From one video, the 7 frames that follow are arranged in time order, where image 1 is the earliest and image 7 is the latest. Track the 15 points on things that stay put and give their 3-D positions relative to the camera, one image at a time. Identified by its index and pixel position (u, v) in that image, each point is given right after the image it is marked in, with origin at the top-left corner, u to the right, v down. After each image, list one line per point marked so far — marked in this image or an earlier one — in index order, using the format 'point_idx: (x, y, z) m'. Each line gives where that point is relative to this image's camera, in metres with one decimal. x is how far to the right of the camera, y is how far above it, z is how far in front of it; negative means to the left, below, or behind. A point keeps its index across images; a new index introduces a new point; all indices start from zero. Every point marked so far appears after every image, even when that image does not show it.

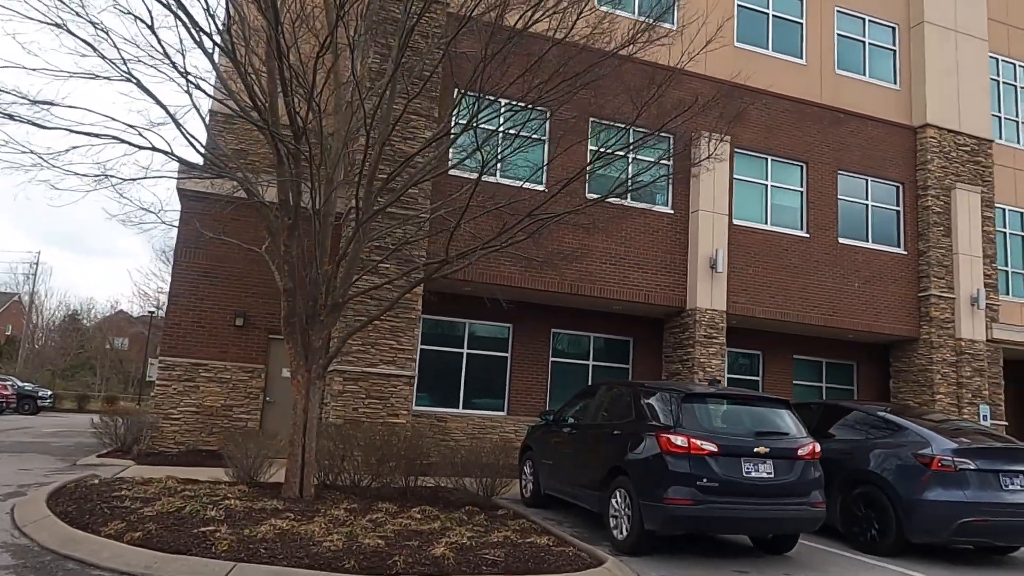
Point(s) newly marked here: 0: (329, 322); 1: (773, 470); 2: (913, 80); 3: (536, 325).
0: (-1.9, -0.4, +8.0) m
1: (+2.4, -1.7, +7.0) m
2: (+9.8, +5.1, +18.7) m
3: (+0.5, -0.8, +15.6) m
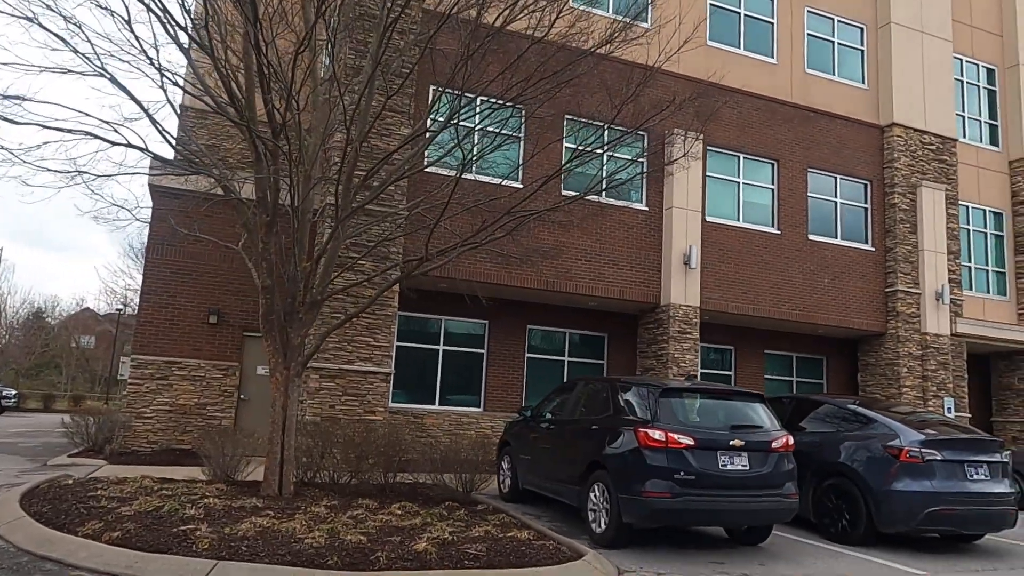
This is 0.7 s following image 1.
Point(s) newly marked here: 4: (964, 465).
0: (-2.1, -0.3, +8.0) m
1: (+2.2, -1.6, +7.2) m
2: (+9.2, +5.2, +19.0) m
3: (0.0, -0.7, +15.6) m
4: (+4.7, -1.9, +8.1) m
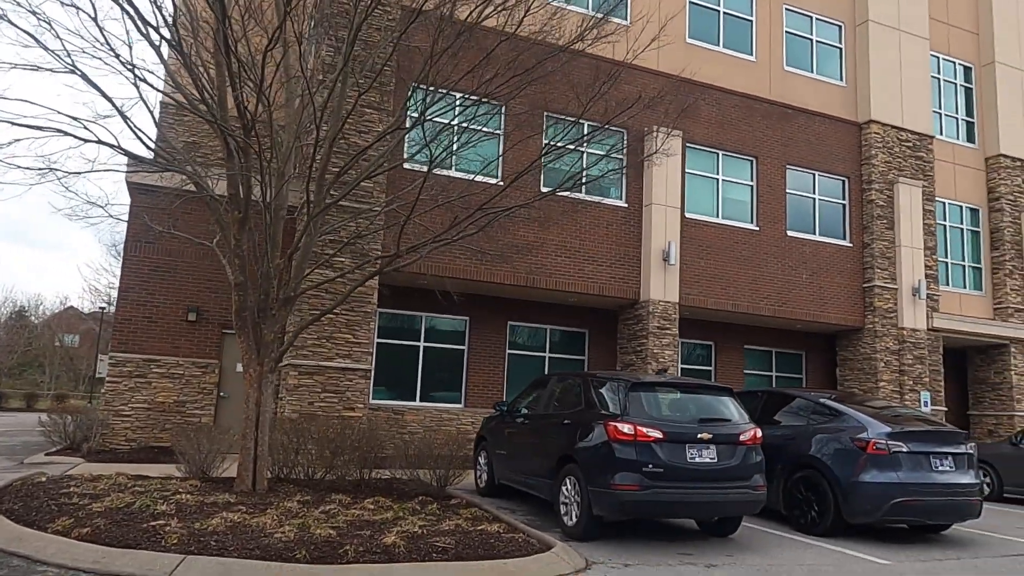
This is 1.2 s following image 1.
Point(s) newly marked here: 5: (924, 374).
0: (-2.4, -0.3, +8.0) m
1: (+1.9, -1.6, +7.3) m
2: (+8.7, +5.3, +19.2) m
3: (-0.4, -0.6, +15.7) m
4: (+4.5, -1.8, +8.2) m
5: (+9.7, -2.1, +18.0) m
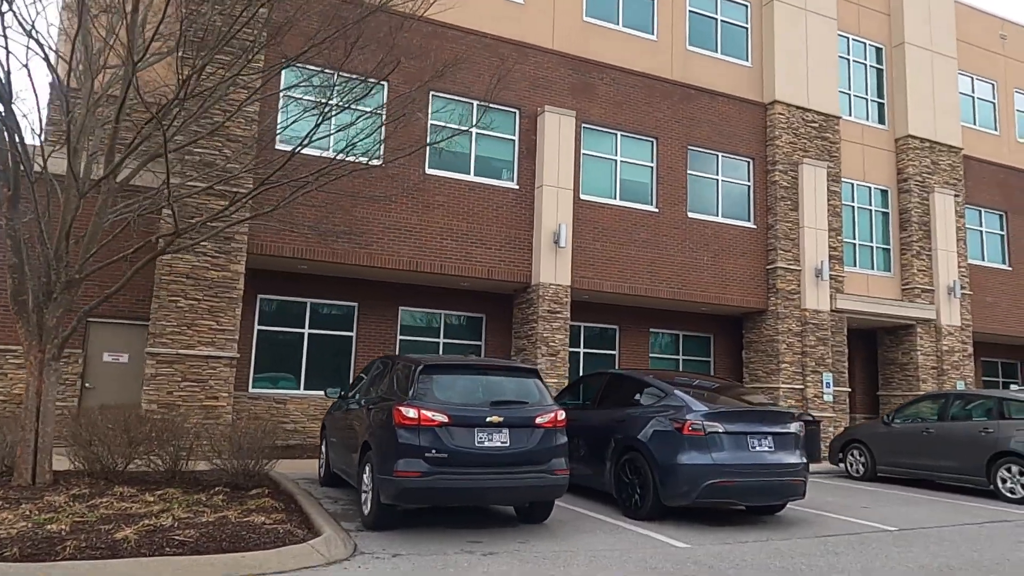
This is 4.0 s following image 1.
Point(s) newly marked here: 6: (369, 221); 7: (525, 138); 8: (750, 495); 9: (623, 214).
0: (-4.4, -0.1, +7.5) m
1: (0.0, -1.4, +7.0) m
2: (+6.3, +5.8, +19.0) m
3: (-2.6, -0.3, +15.3) m
4: (+2.5, -1.6, +8.0) m
5: (+7.4, -1.6, +18.0) m
6: (-2.6, +1.2, +14.0) m
7: (+0.3, +3.1, +15.8) m
8: (+2.5, -2.1, +7.9) m
9: (+2.4, +1.6, +16.5) m
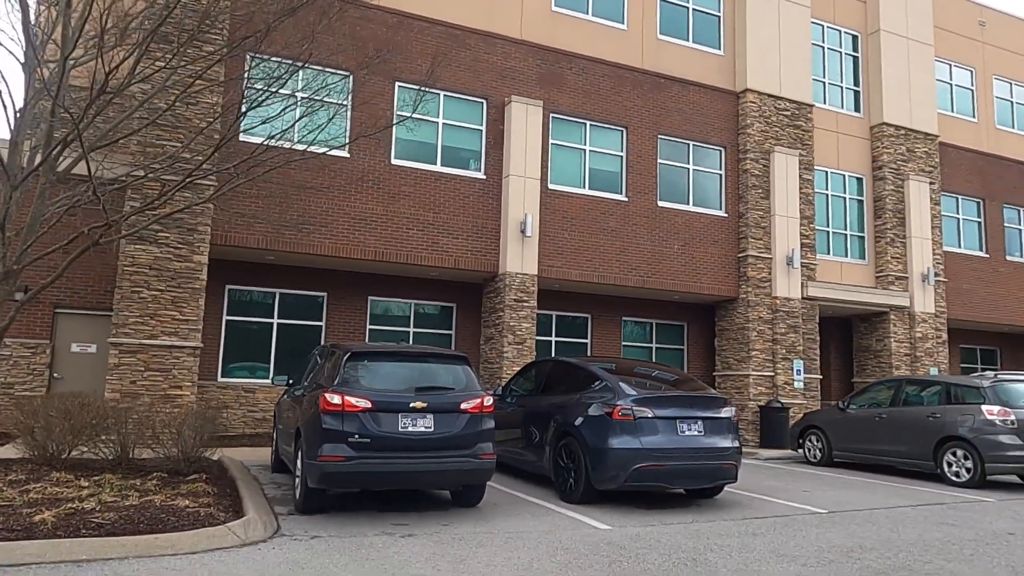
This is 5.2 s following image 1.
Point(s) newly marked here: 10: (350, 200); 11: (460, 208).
0: (-5.1, 0.0, +7.7) m
1: (-0.7, -1.3, +7.2) m
2: (+5.6, +6.1, +19.1) m
3: (-3.3, -0.1, +15.5) m
4: (+1.8, -1.4, +8.2) m
5: (+6.8, -1.3, +18.1) m
6: (-3.3, +1.4, +14.2) m
7: (-0.4, +3.3, +15.9) m
8: (+1.8, -2.0, +8.0) m
9: (+1.7, +1.8, +16.6) m
10: (-3.0, +1.6, +14.3) m
11: (-1.0, +1.6, +15.3) m
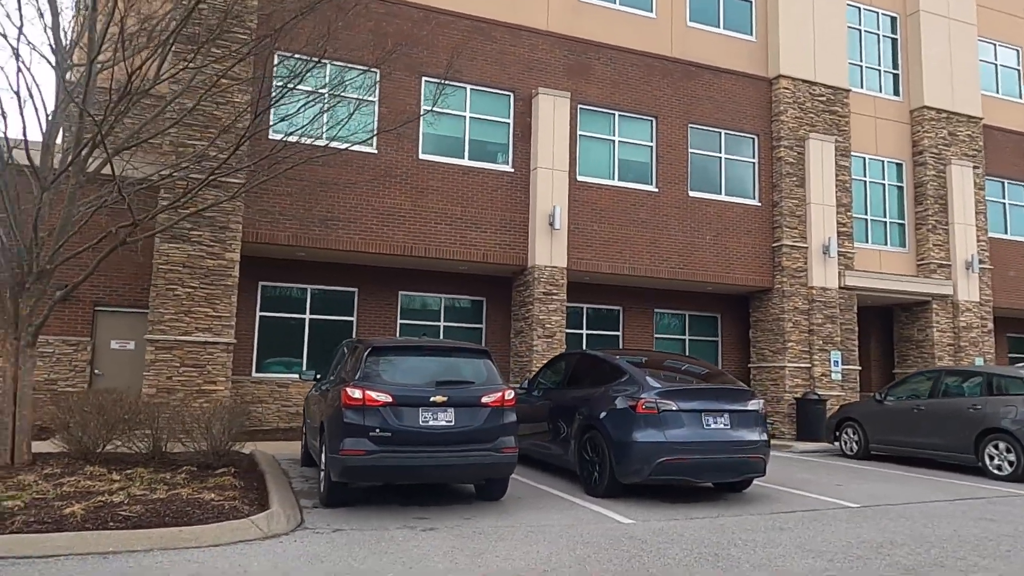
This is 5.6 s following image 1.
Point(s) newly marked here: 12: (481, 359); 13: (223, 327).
0: (-4.9, 0.0, +7.9) m
1: (-0.5, -1.2, +7.2) m
2: (+6.3, +6.3, +18.7) m
3: (-2.7, 0.0, +15.6) m
4: (+2.0, -1.3, +8.0) m
5: (+7.5, -1.1, +17.7) m
6: (-2.8, +1.5, +14.3) m
7: (+0.1, +3.5, +15.8) m
8: (+2.0, -1.9, +7.9) m
9: (+2.4, +2.0, +16.5) m
10: (-2.5, +1.7, +14.4) m
11: (-0.5, +1.7, +15.3) m
12: (-0.3, -0.7, +7.8) m
13: (-4.9, -0.7, +13.0) m
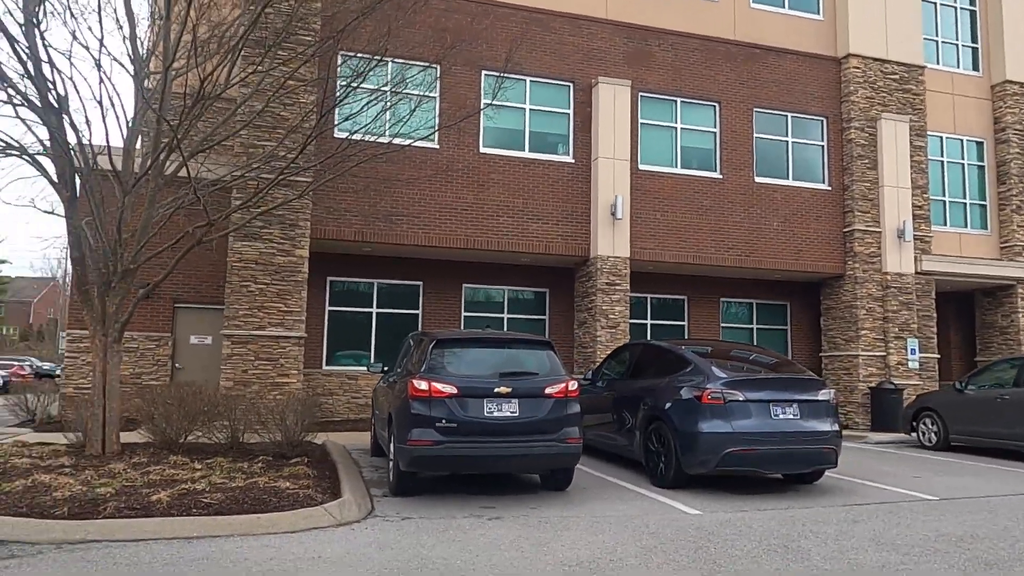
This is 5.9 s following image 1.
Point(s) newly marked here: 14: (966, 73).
0: (-4.3, 0.0, +8.3) m
1: (+0.1, -1.2, +7.2) m
2: (+7.7, +6.6, +18.1) m
3: (-1.4, +0.1, +15.8) m
4: (+2.7, -1.2, +7.9) m
5: (+9.0, -0.7, +17.1) m
6: (-1.7, +1.6, +14.5) m
7: (+1.4, +3.7, +15.7) m
8: (+2.7, -1.8, +7.8) m
9: (+3.7, +2.2, +16.3) m
10: (-1.4, +1.9, +14.6) m
11: (+0.8, +1.9, +15.3) m
12: (+0.4, -0.6, +7.8) m
13: (-3.8, -0.6, +13.4) m
14: (+11.5, +5.4, +19.2) m
